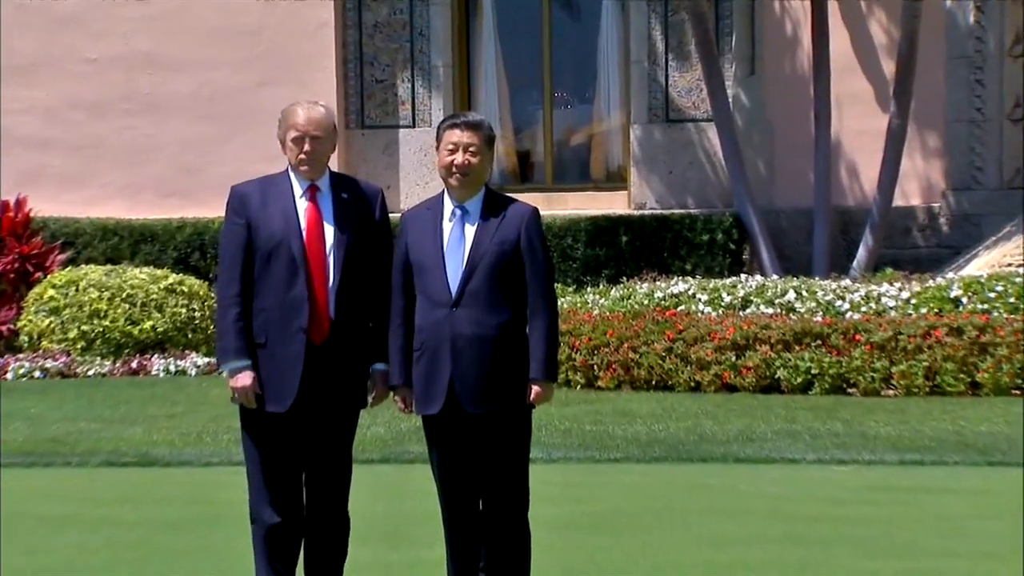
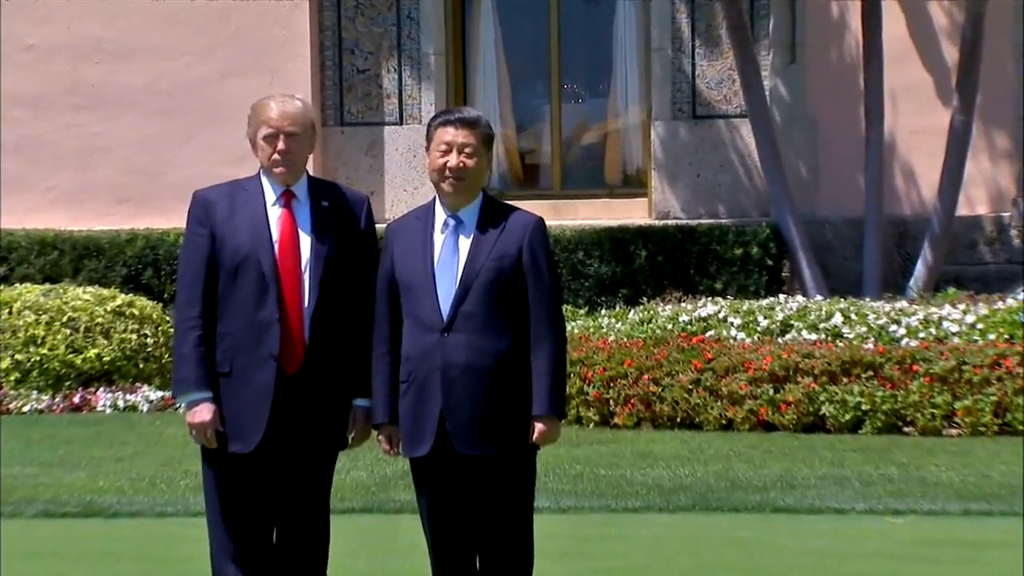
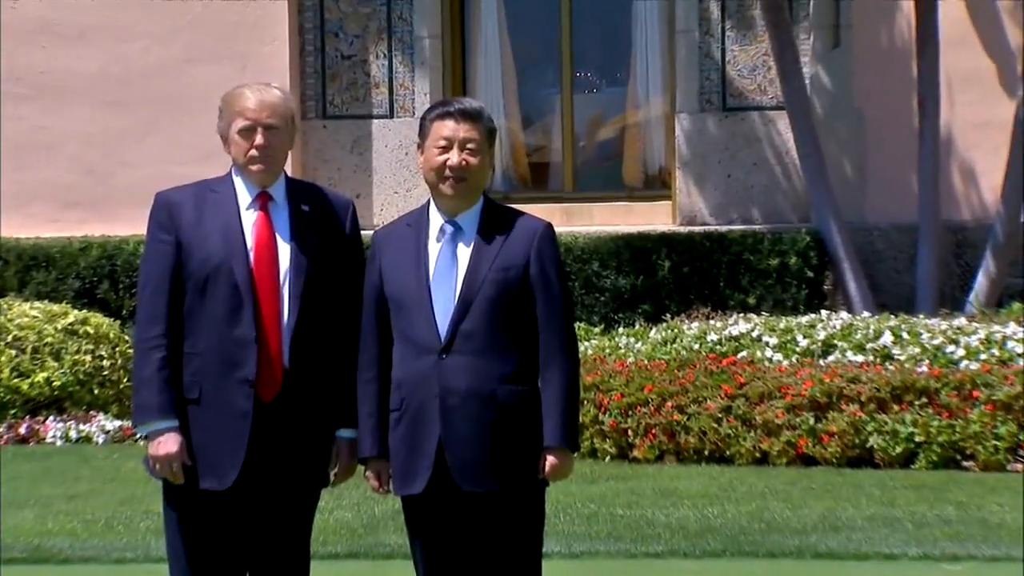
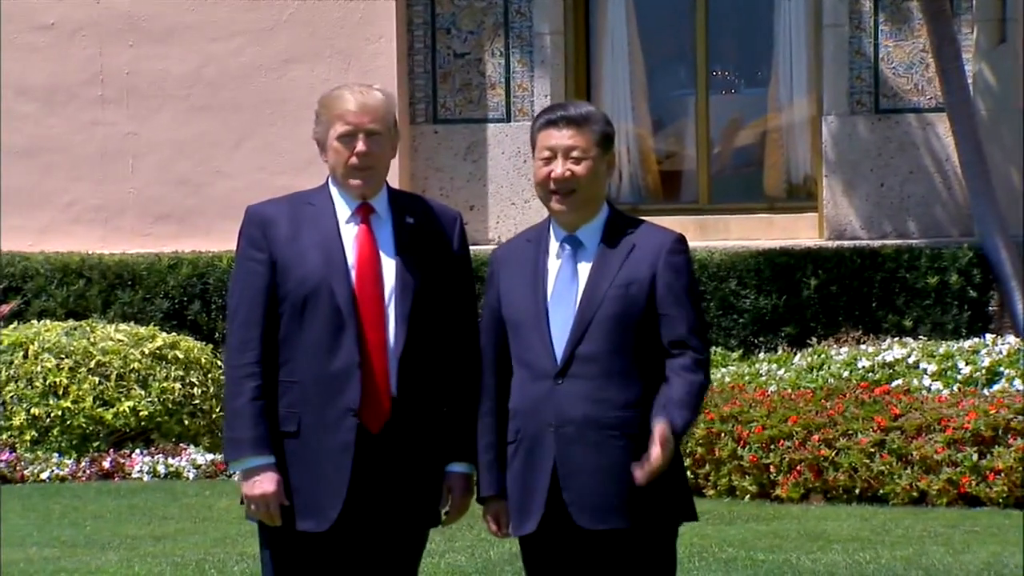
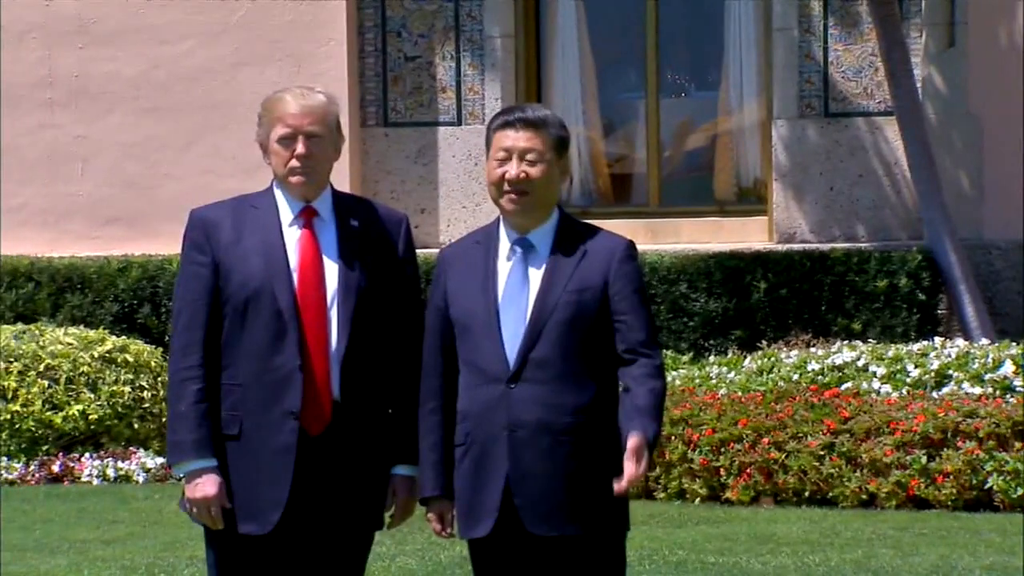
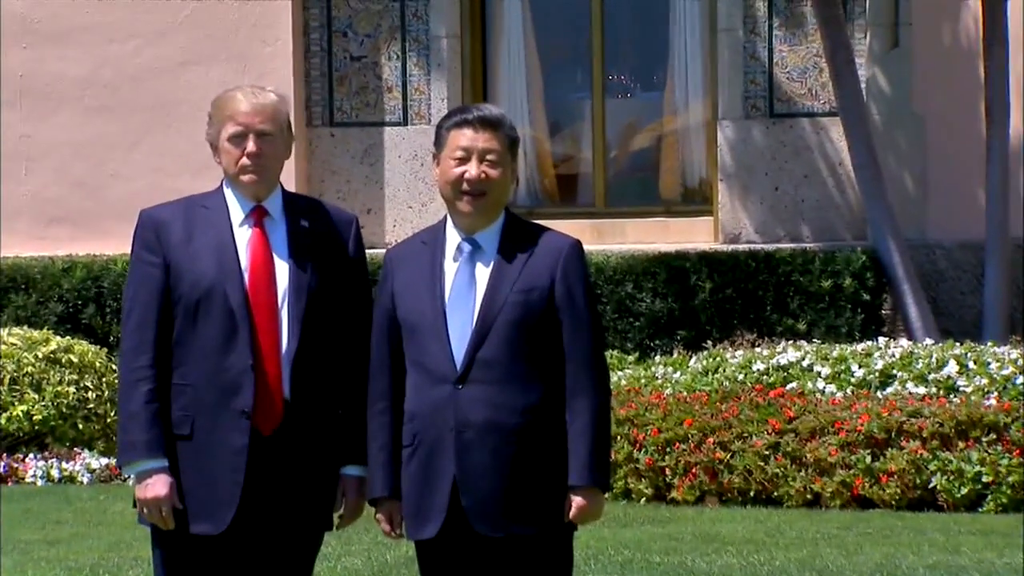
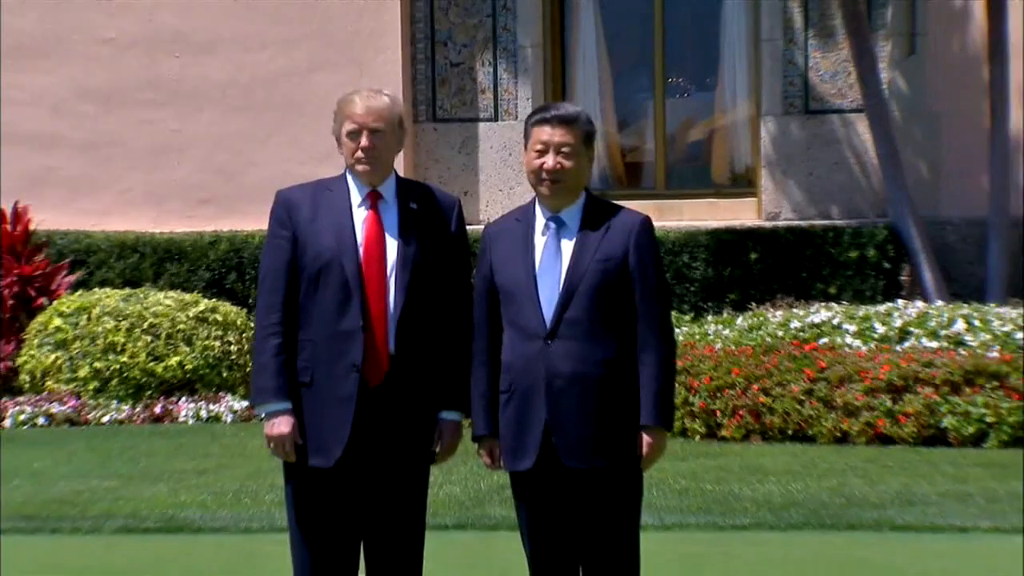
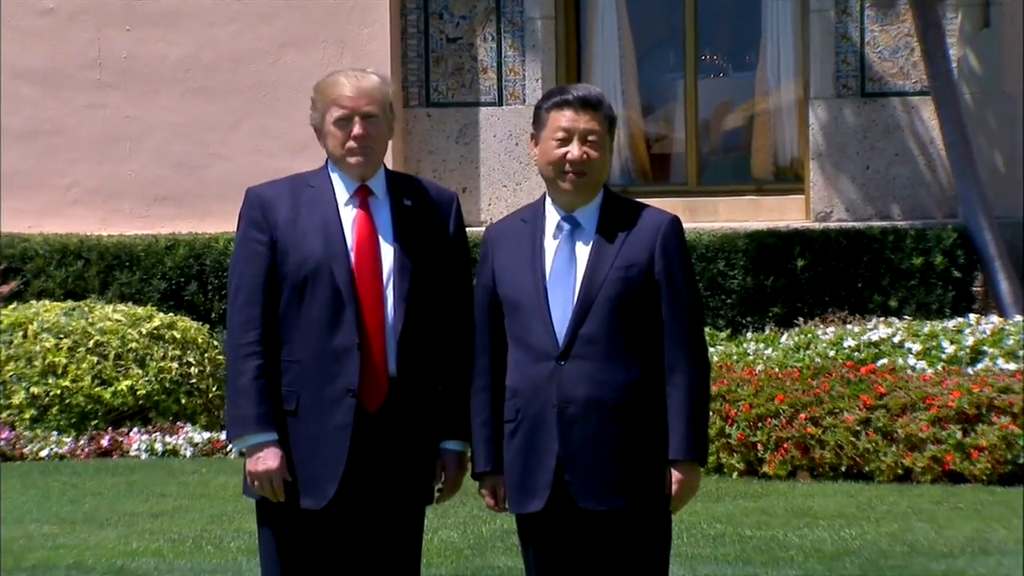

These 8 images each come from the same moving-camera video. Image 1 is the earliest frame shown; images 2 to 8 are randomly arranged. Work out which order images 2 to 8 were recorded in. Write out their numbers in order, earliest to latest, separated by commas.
2, 3, 6, 5, 4, 8, 7
